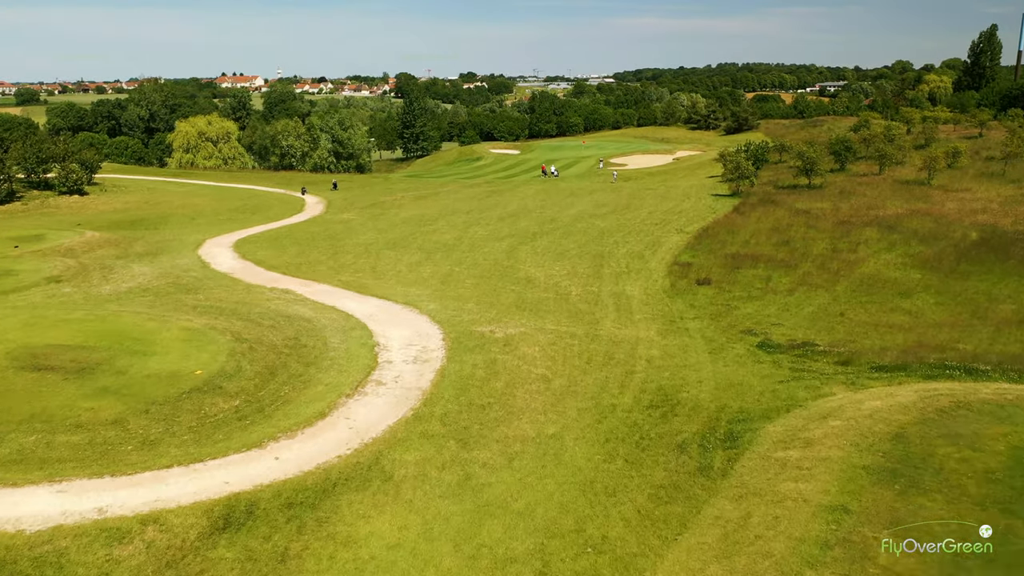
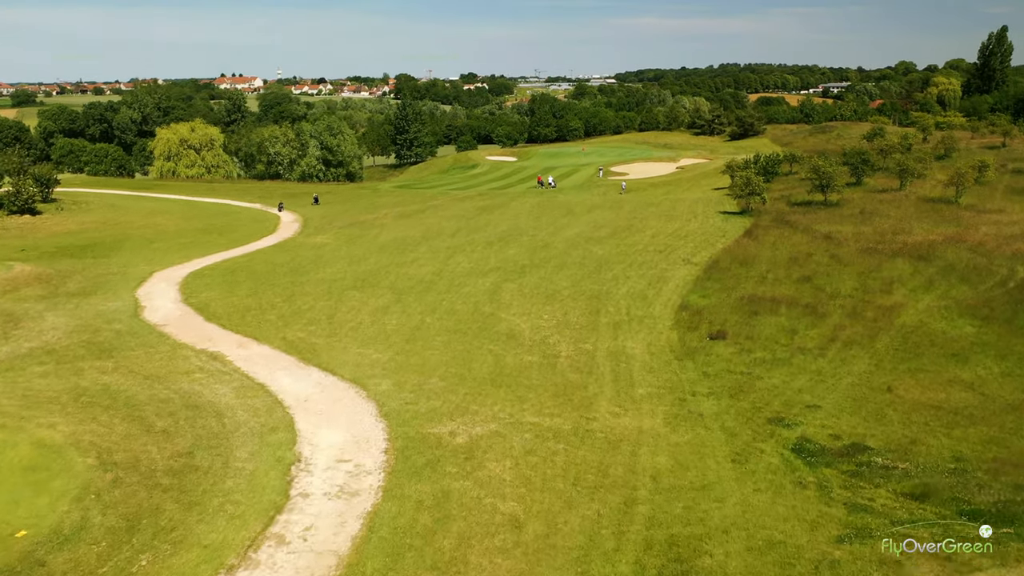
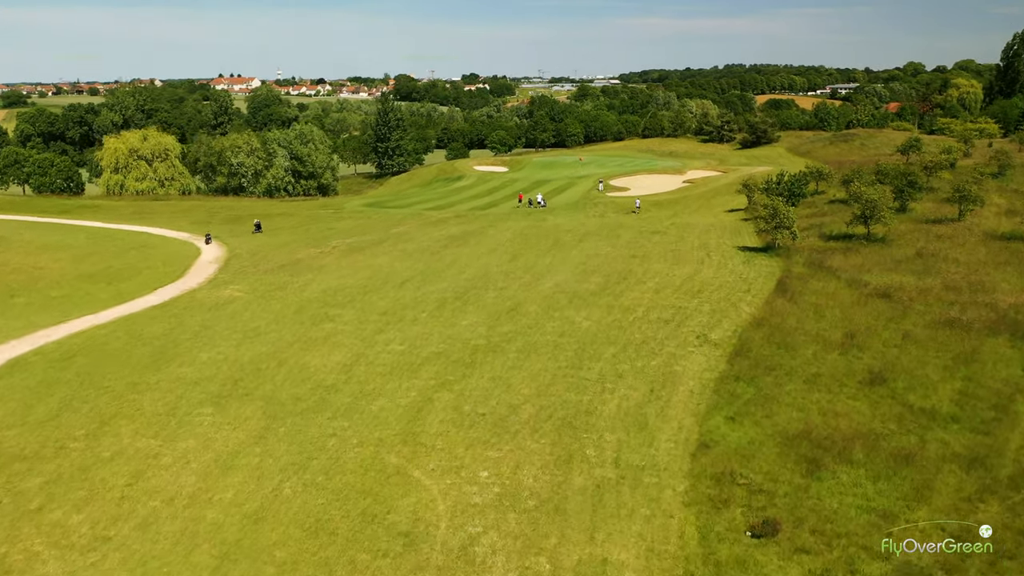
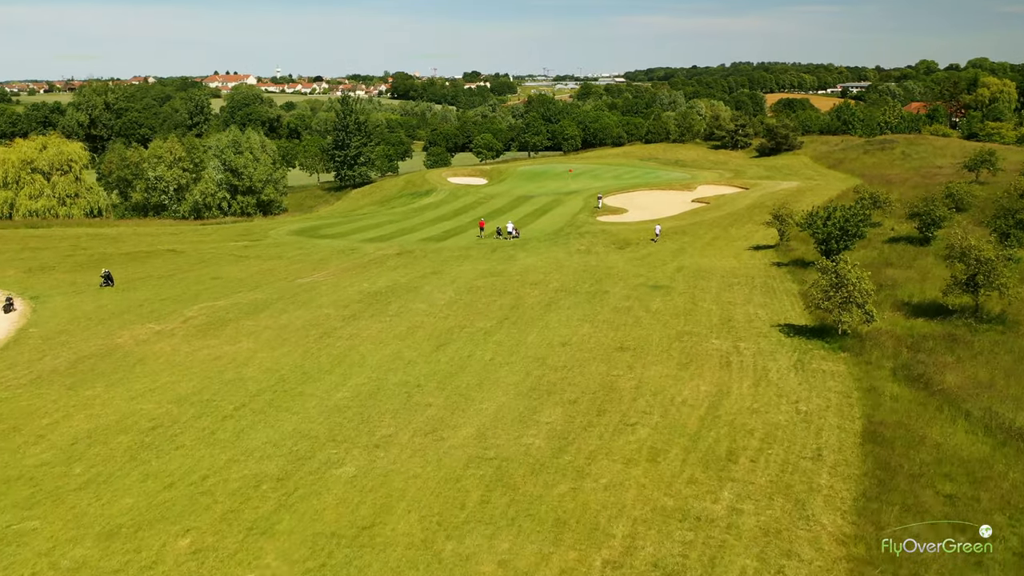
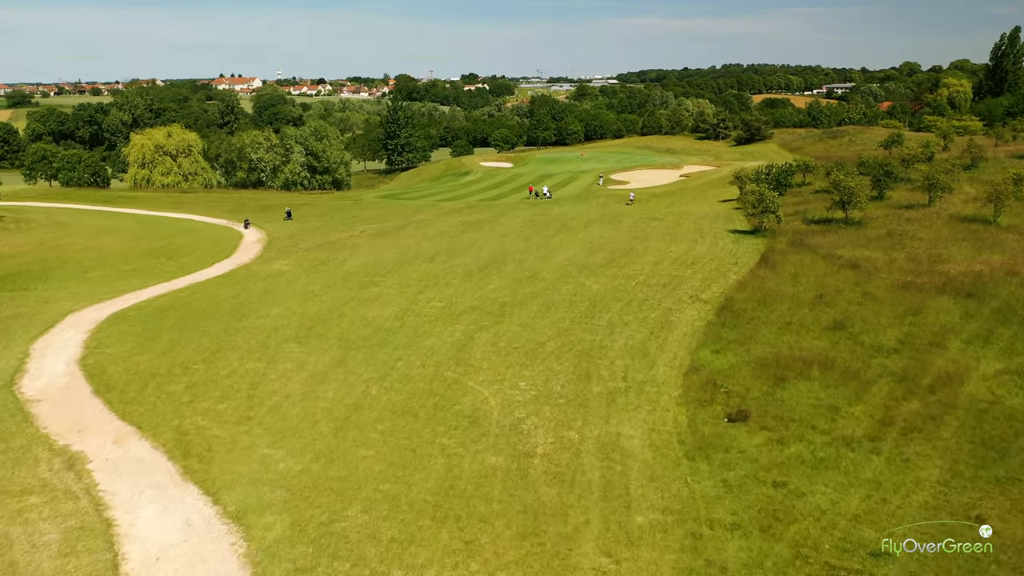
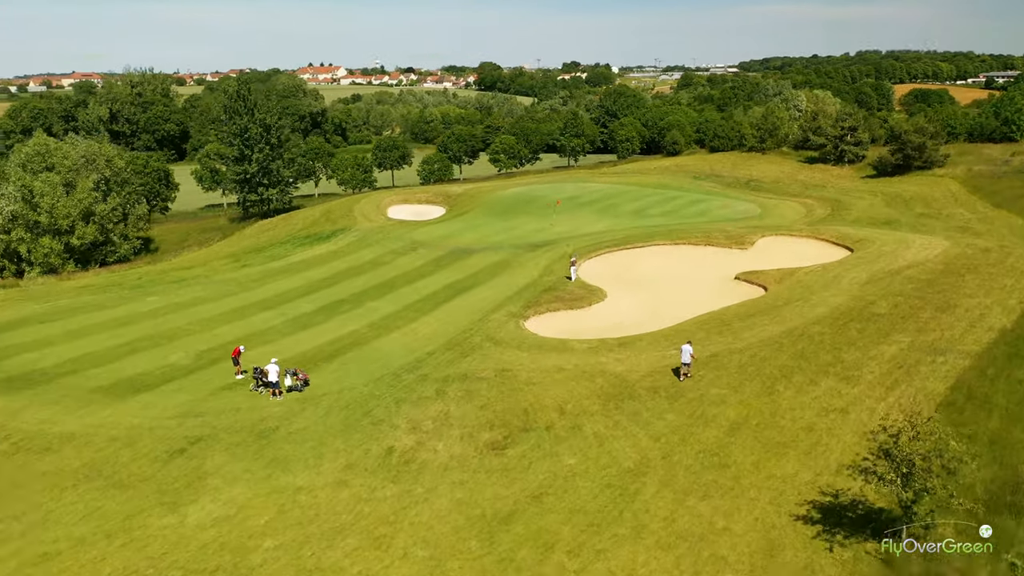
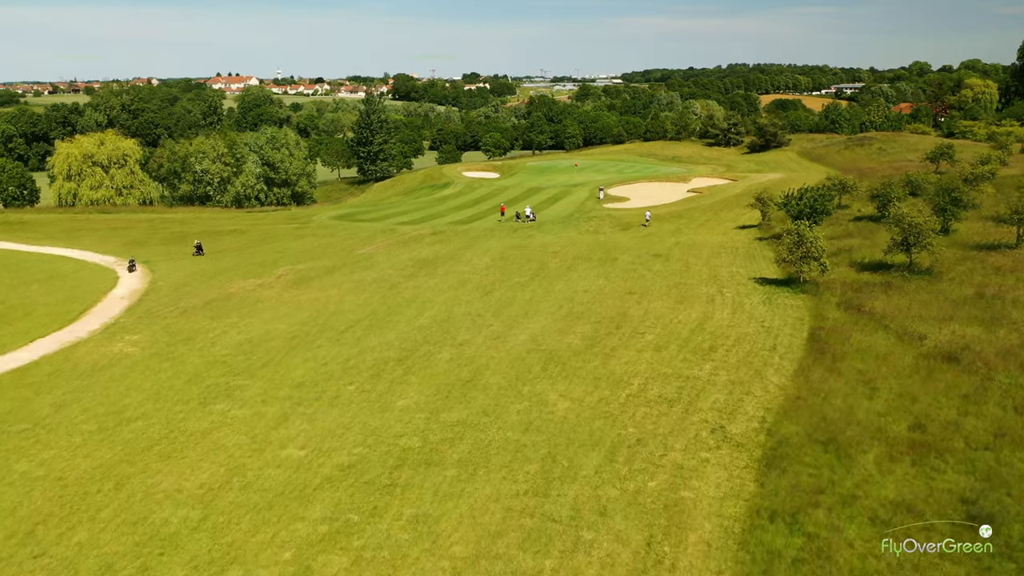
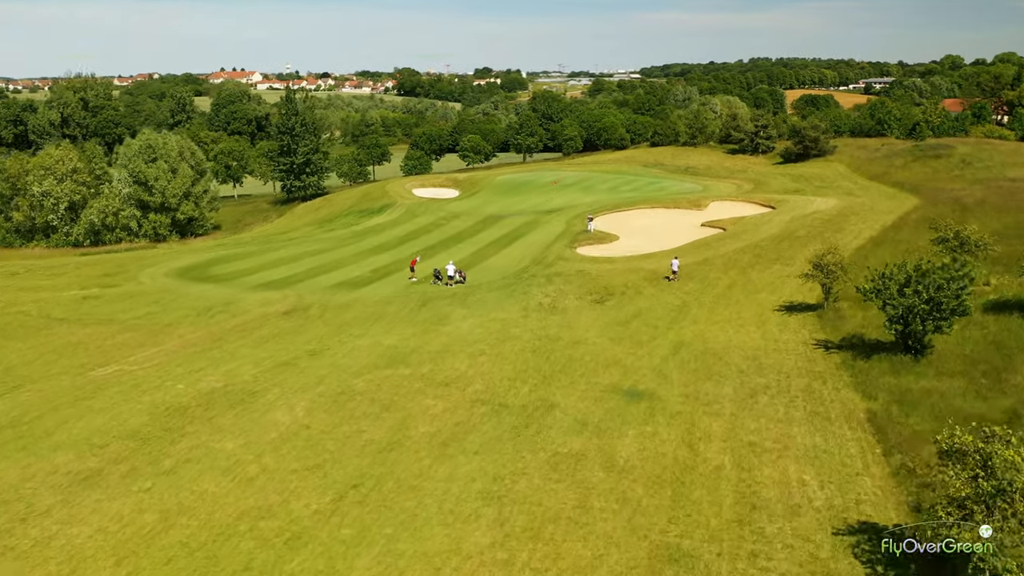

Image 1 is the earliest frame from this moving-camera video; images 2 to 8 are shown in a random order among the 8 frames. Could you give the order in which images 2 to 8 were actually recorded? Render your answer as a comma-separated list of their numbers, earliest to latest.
2, 5, 3, 7, 4, 8, 6
